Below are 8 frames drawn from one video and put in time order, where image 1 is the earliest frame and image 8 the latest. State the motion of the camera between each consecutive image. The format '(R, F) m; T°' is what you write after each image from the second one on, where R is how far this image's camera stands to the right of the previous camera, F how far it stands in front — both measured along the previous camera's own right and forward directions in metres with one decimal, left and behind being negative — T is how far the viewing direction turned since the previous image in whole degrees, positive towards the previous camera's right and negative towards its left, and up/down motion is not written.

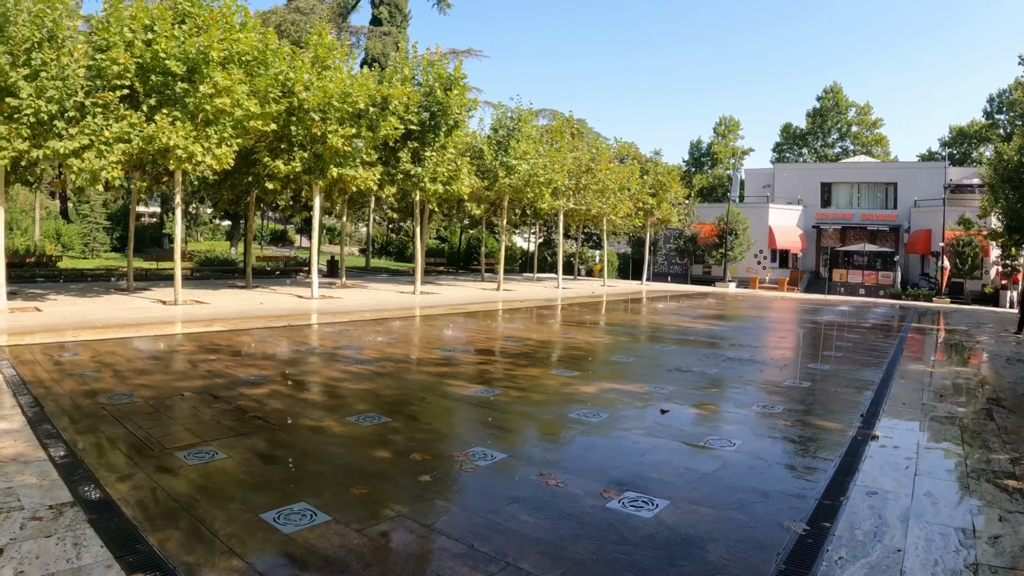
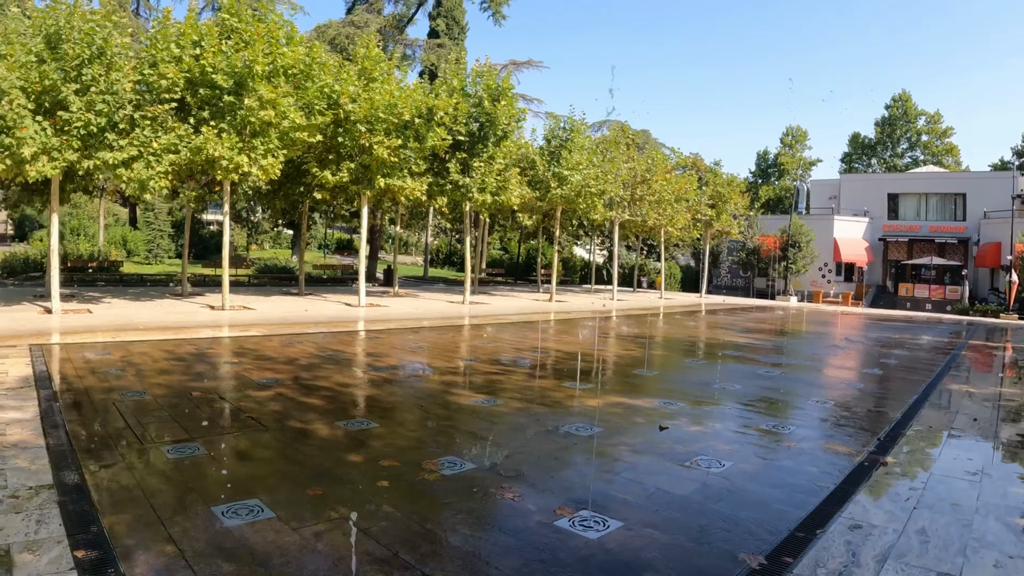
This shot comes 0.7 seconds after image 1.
(+0.8, +0.2) m; -6°
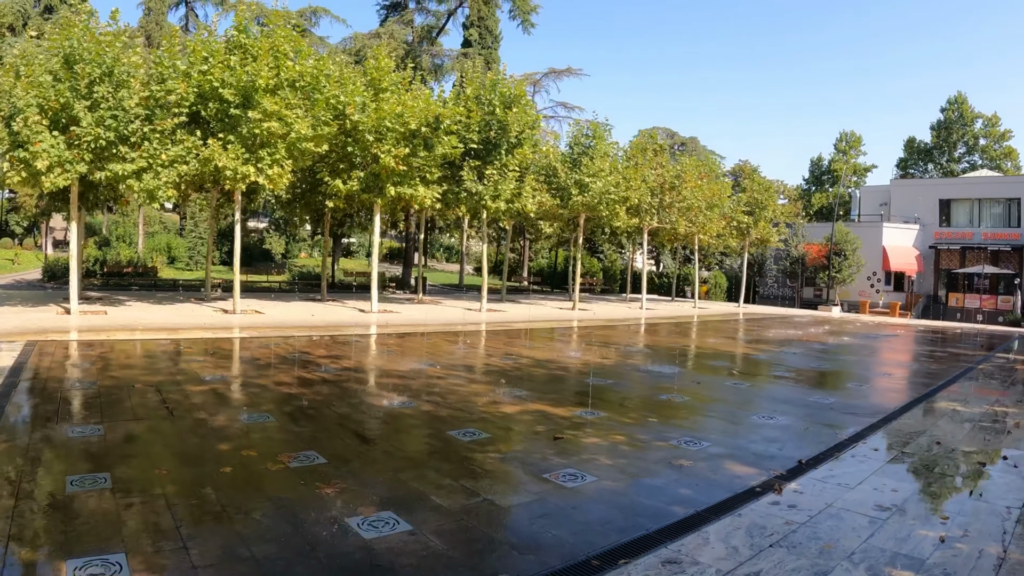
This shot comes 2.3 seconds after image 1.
(+1.9, +0.1) m; -6°
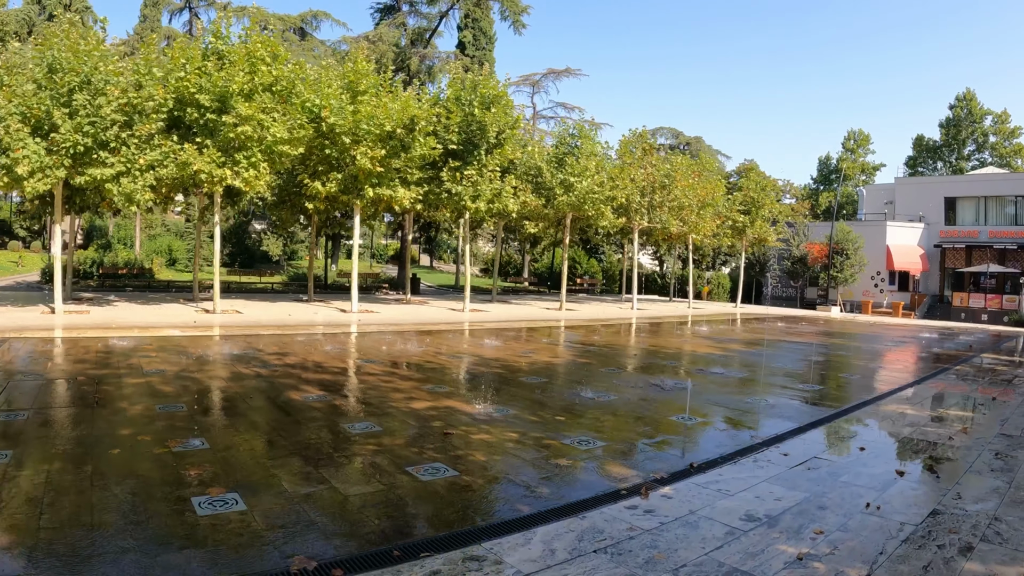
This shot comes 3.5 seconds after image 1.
(+1.4, -0.1) m; -2°
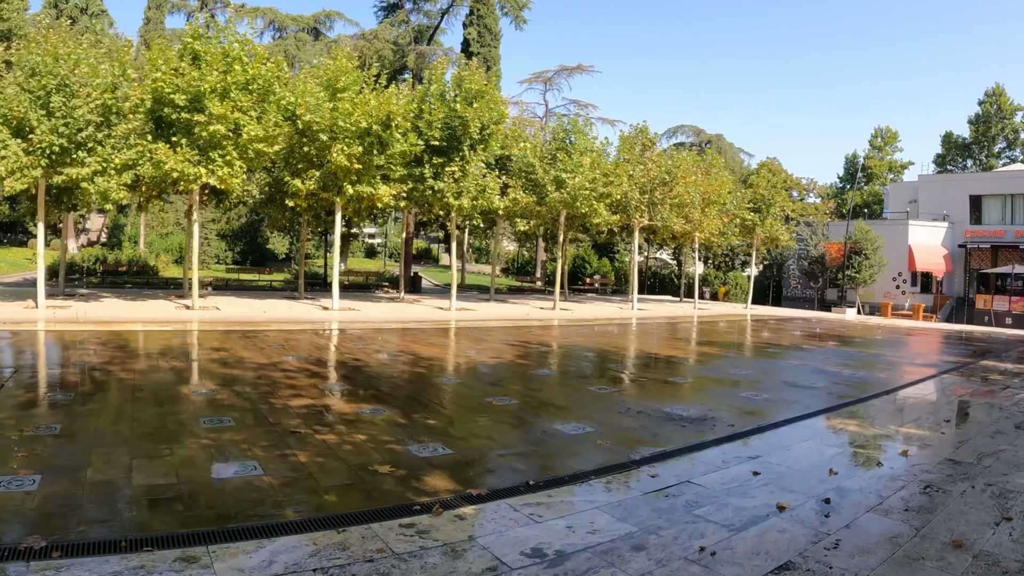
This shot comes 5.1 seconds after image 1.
(+1.9, +0.5) m; -4°
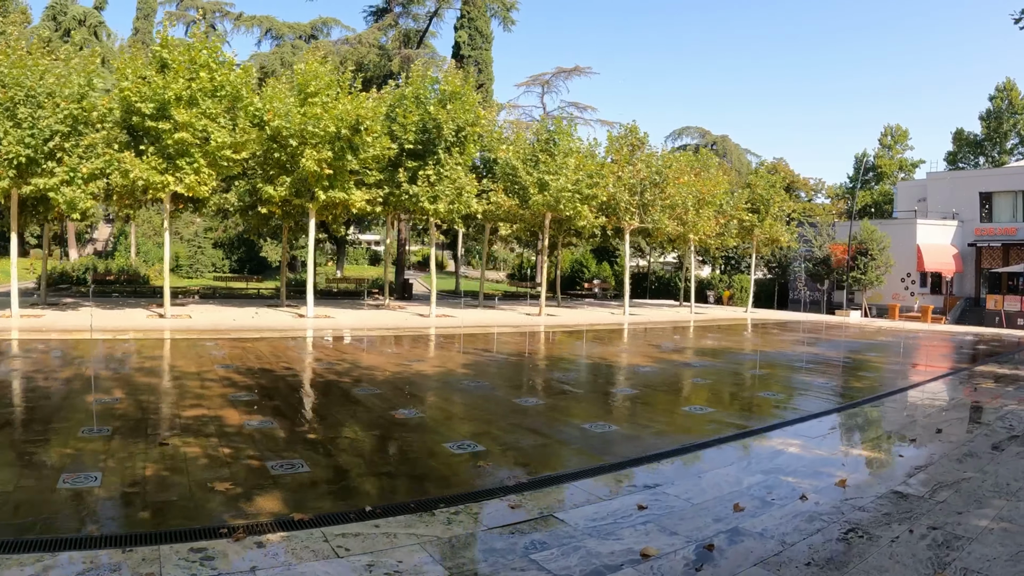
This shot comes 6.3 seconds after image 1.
(+1.5, +0.5) m; -3°
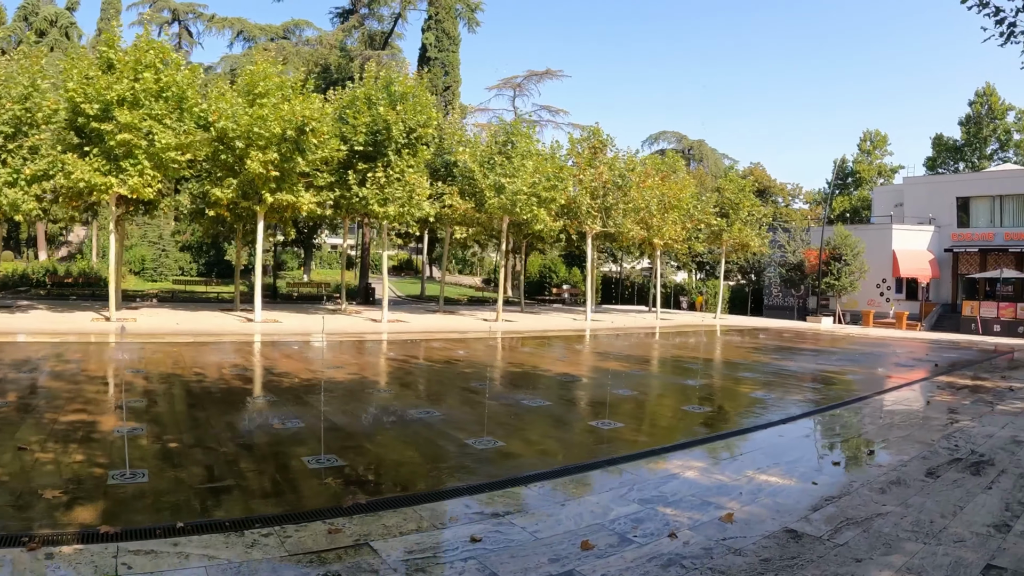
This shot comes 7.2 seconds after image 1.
(+1.4, +0.3) m; 0°
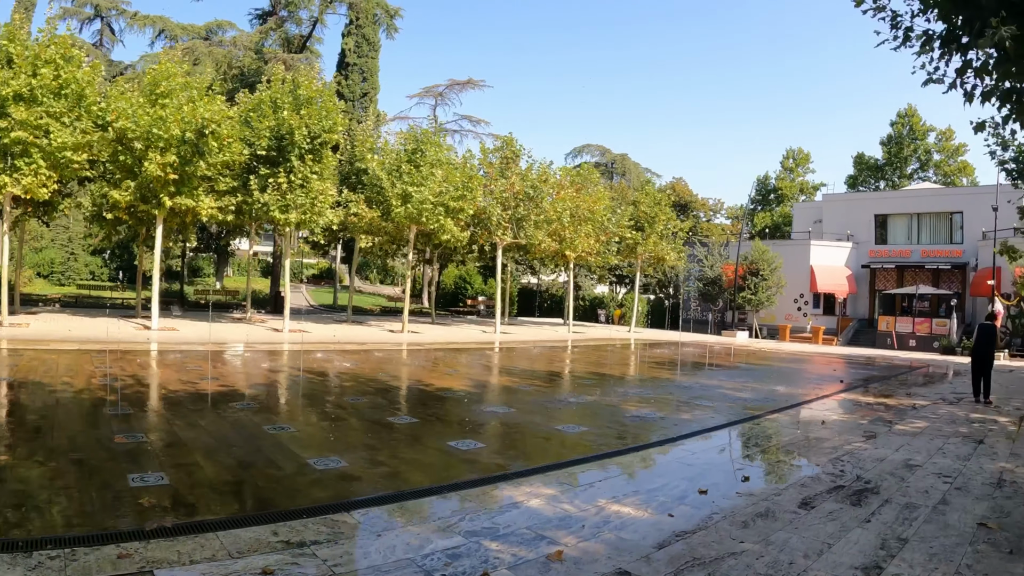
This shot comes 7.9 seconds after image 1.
(+1.4, +0.2) m; +3°
